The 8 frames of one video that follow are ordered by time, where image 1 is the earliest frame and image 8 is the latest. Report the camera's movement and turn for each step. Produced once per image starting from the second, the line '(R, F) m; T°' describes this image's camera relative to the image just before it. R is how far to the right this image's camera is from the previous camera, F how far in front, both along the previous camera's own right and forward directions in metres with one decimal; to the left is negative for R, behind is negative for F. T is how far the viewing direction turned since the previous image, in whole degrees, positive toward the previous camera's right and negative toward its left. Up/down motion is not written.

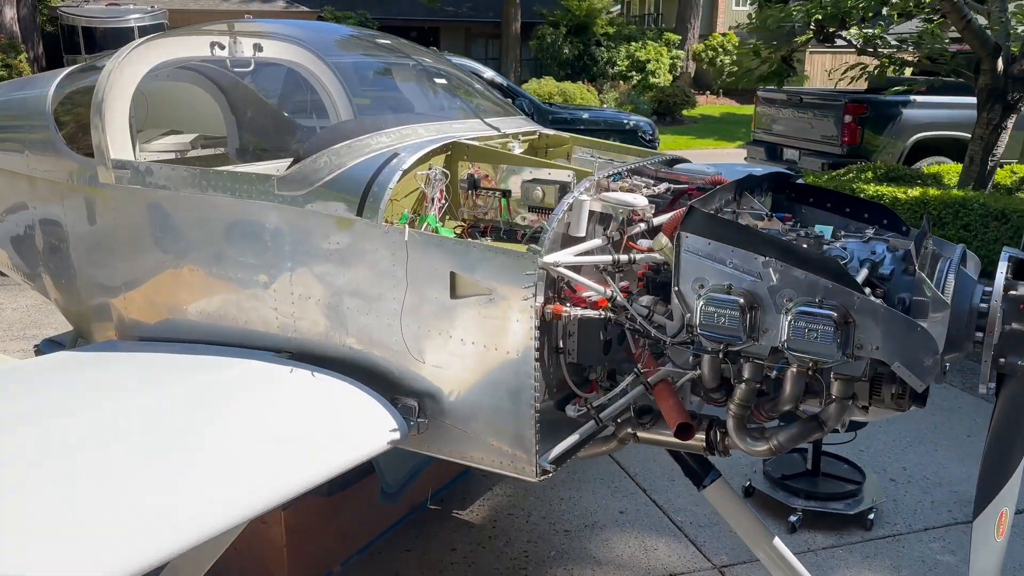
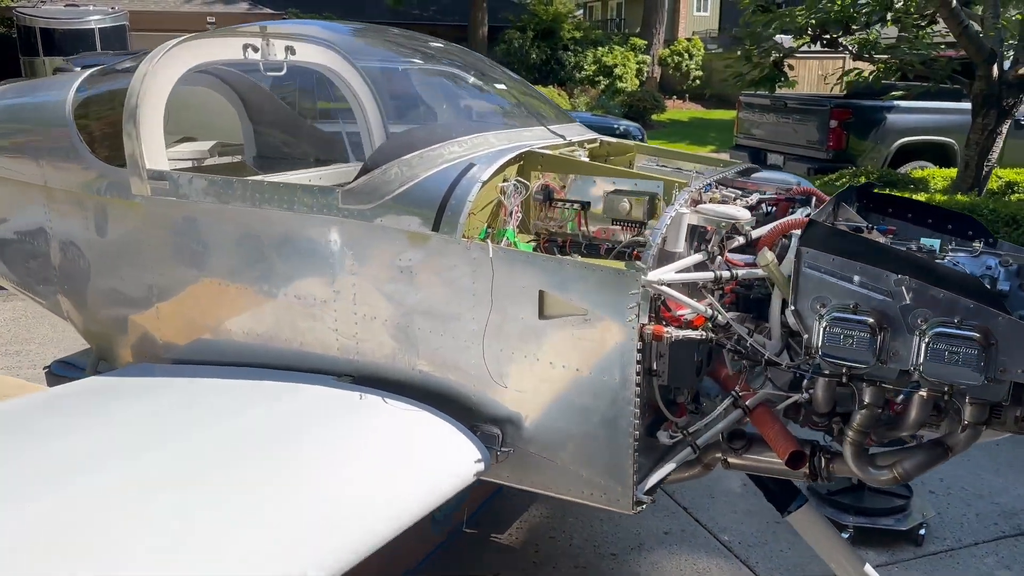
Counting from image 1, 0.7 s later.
(-0.4, +0.2) m; +3°
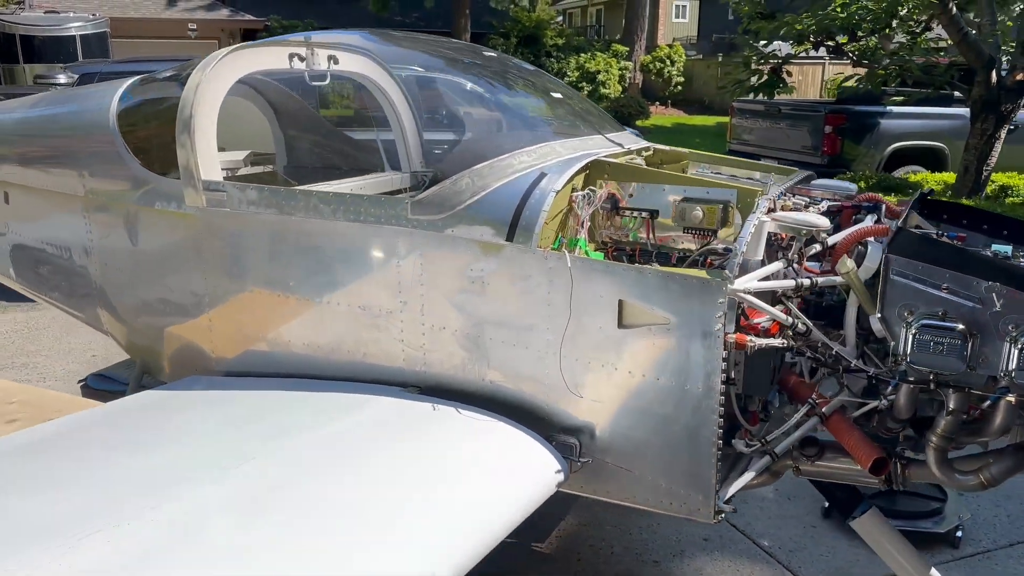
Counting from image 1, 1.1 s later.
(-0.3, 0.0) m; +1°
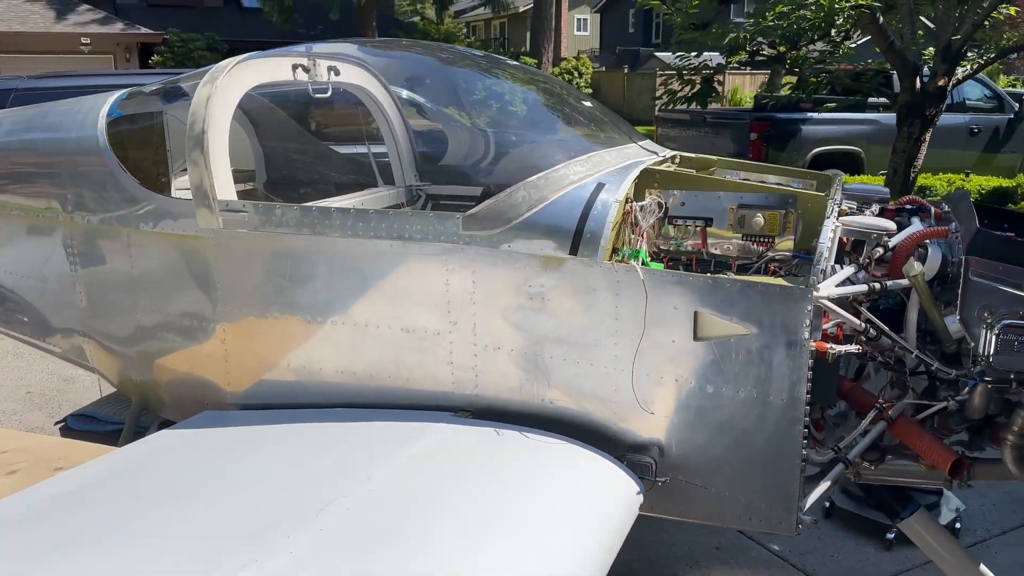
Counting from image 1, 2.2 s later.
(-0.4, +0.1) m; +6°
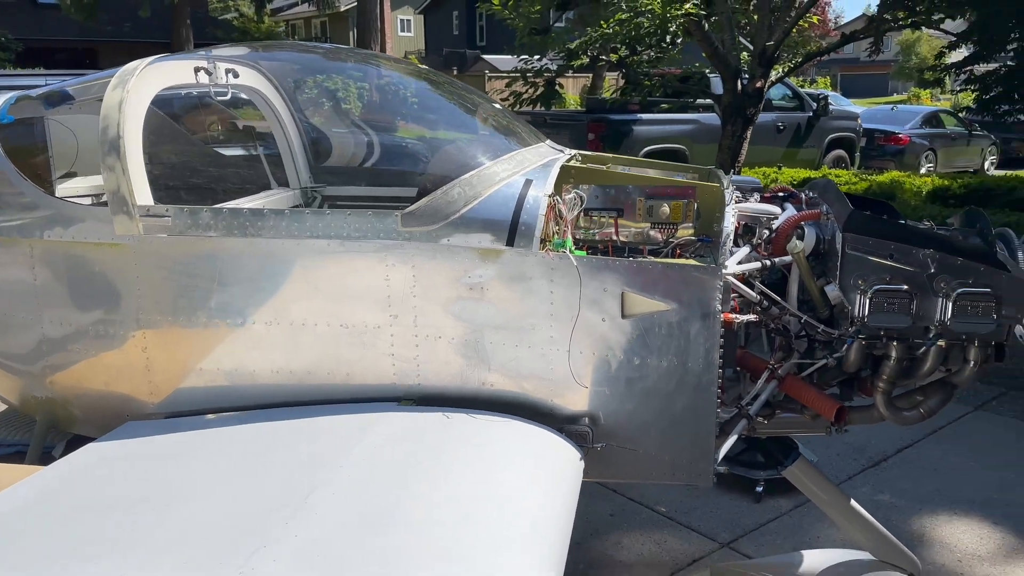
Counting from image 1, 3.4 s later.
(-0.3, -0.1) m; +11°
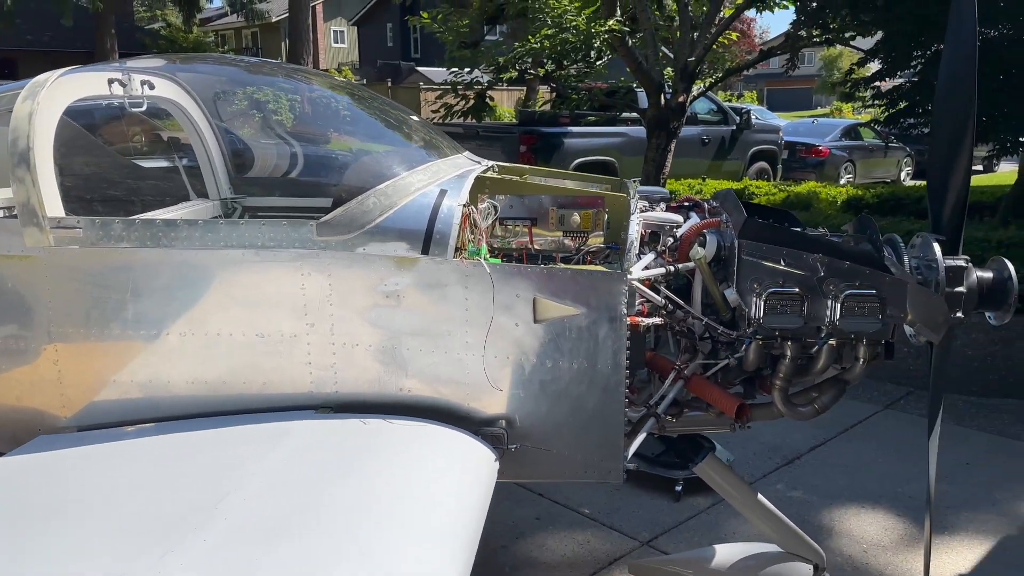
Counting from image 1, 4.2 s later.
(+0.1, -0.1) m; +4°
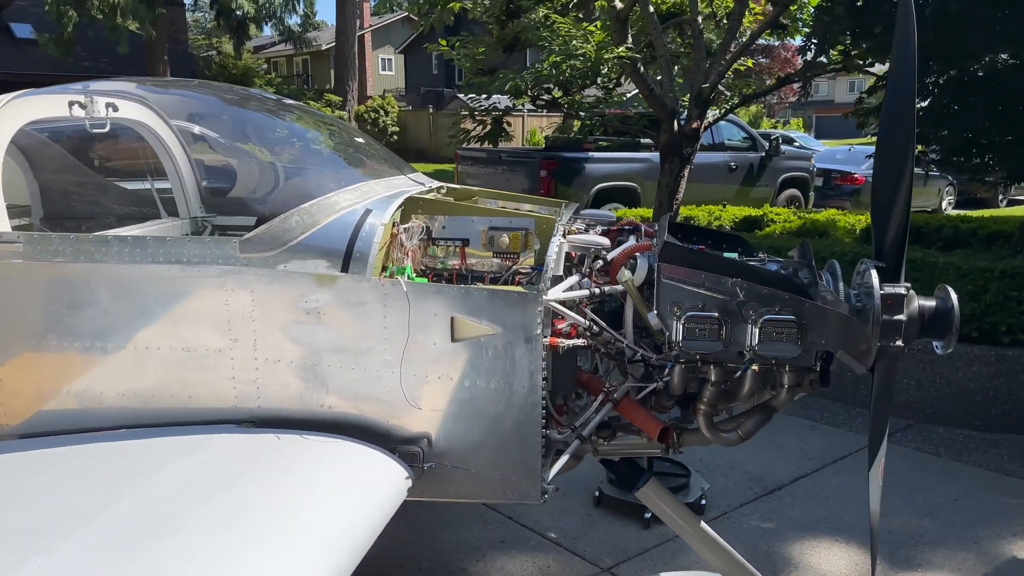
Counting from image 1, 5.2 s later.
(+0.4, 0.0) m; -3°
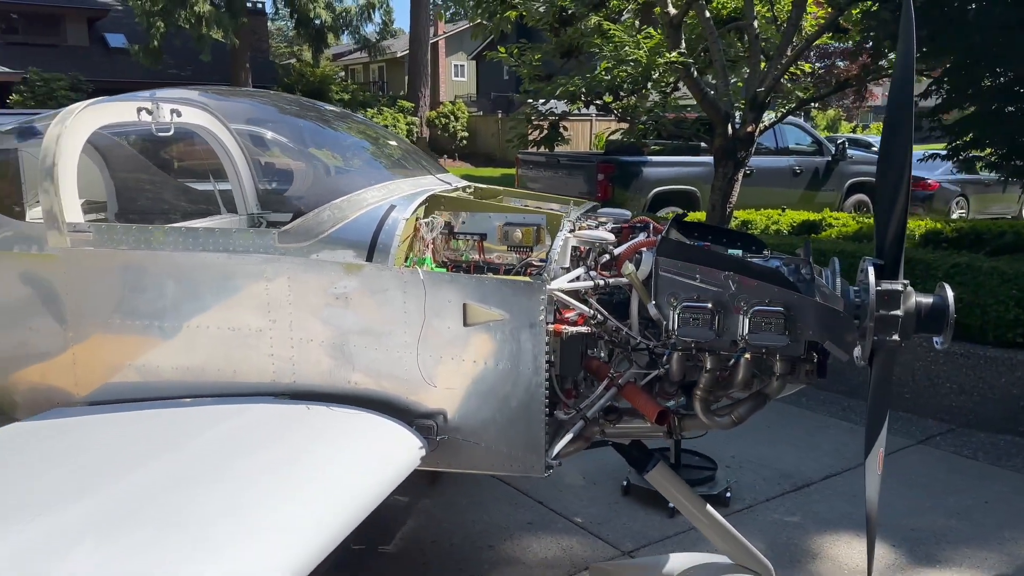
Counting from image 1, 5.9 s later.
(+0.2, -0.2) m; -5°
